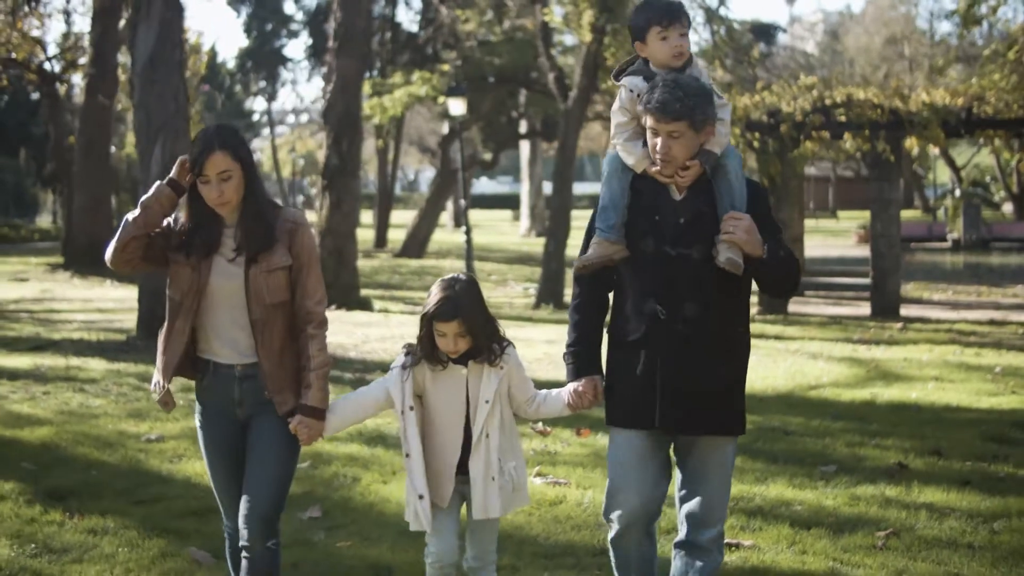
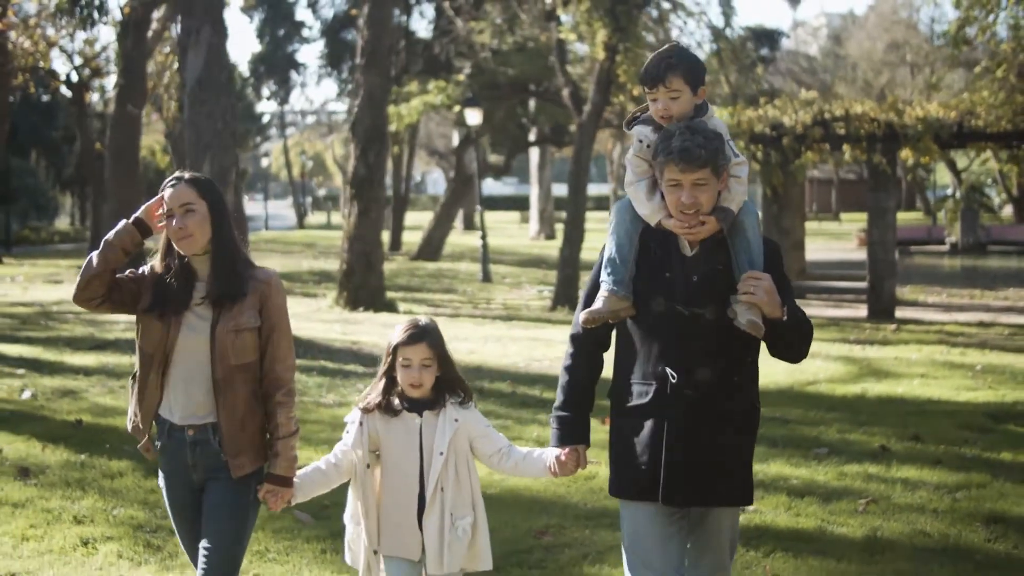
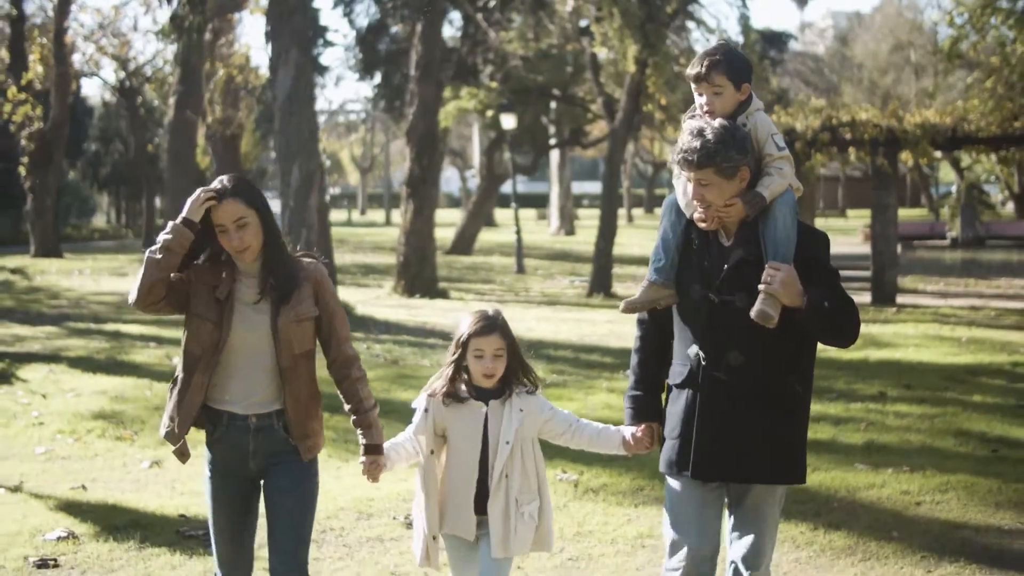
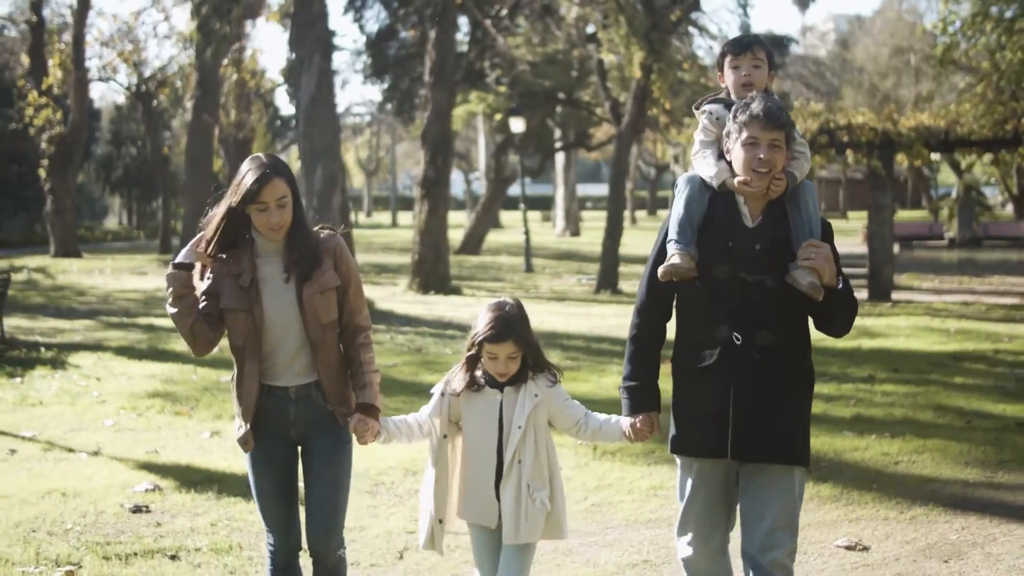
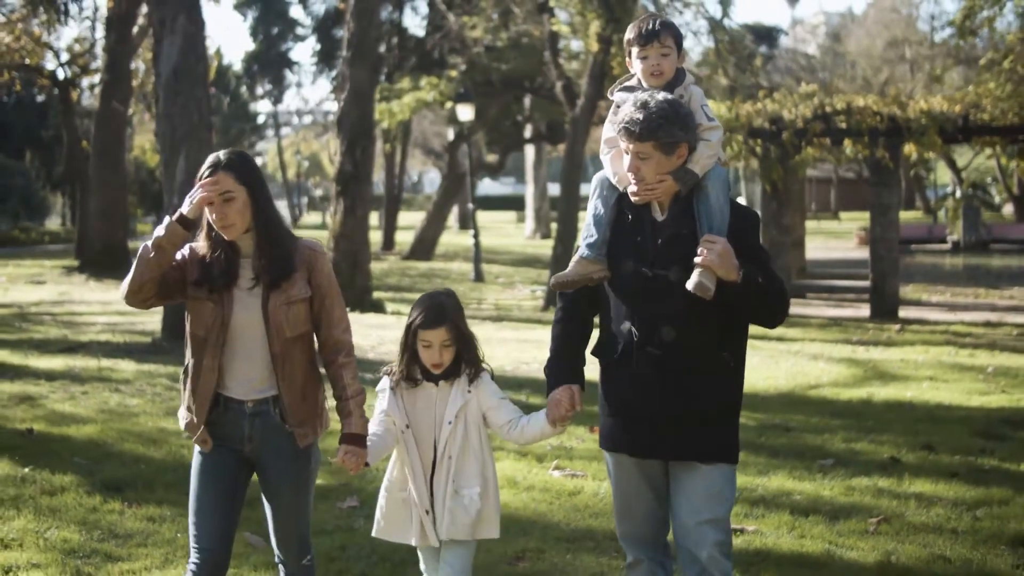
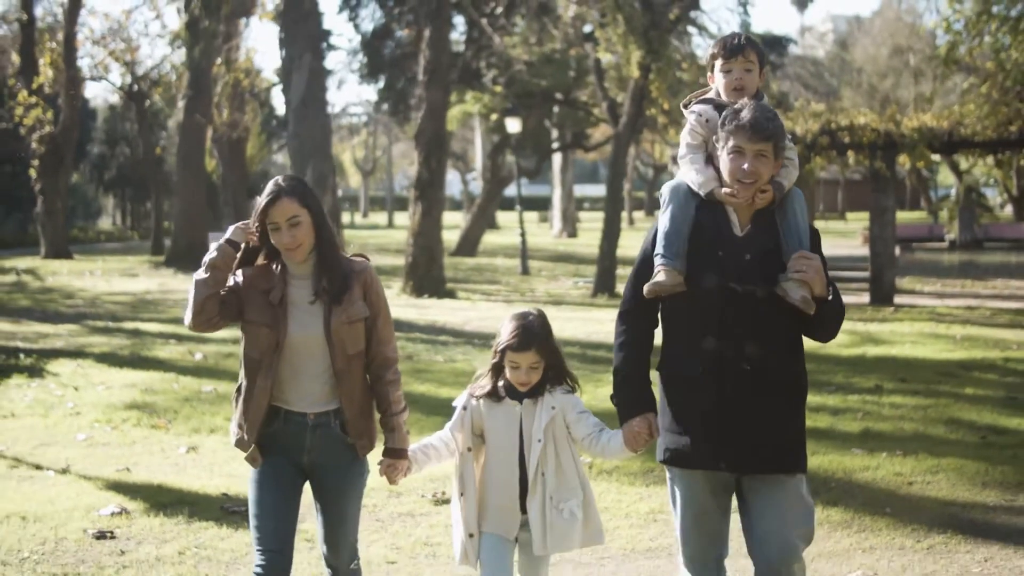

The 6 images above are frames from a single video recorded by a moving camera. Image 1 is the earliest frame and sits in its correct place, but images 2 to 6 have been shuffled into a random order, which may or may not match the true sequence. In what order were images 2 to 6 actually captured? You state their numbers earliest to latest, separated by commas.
5, 2, 3, 6, 4
